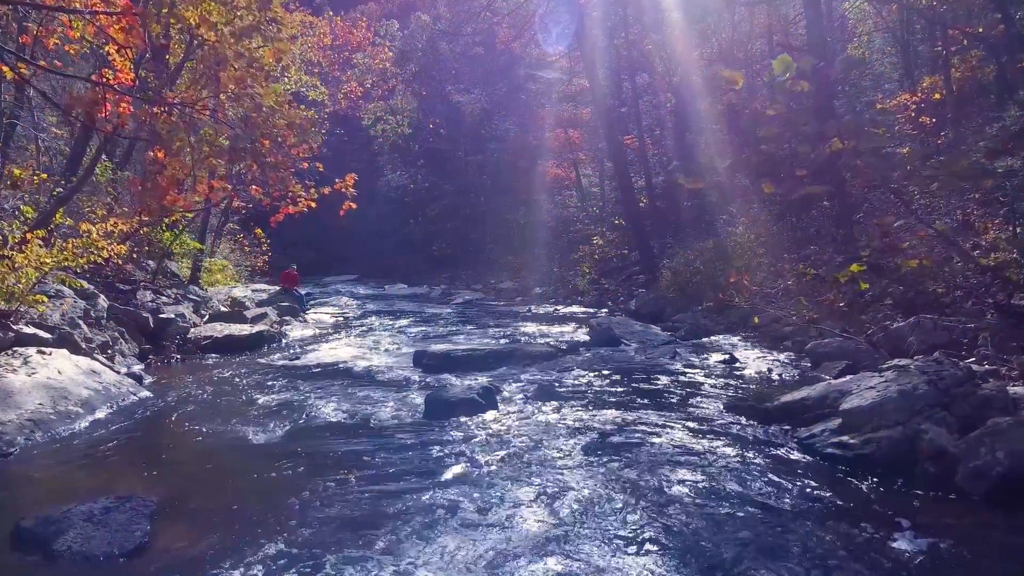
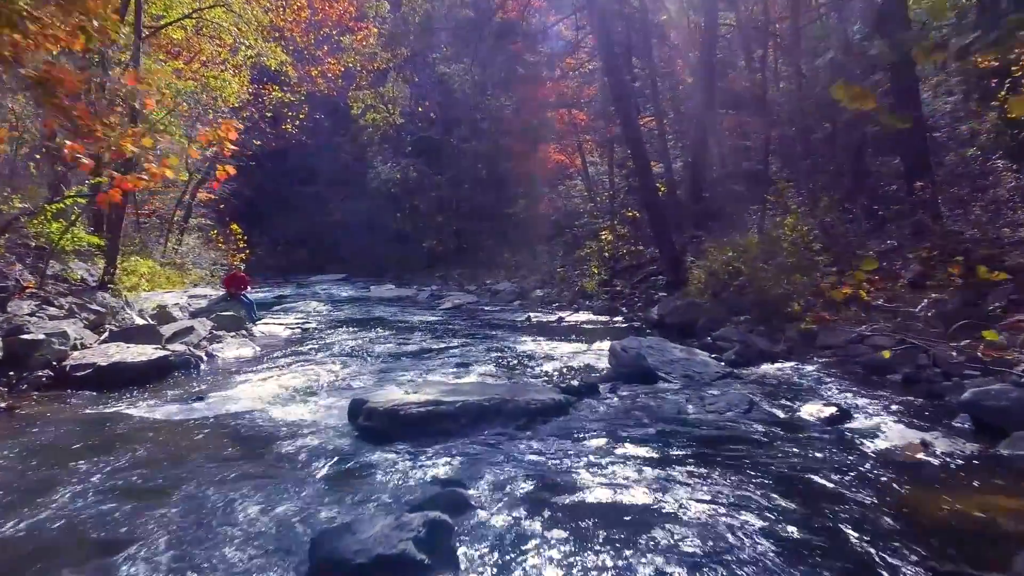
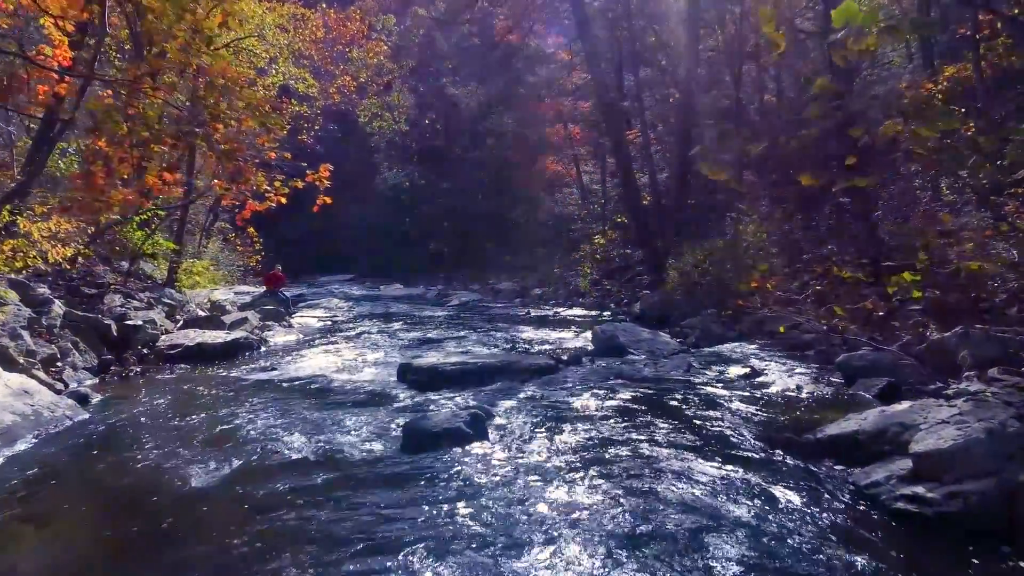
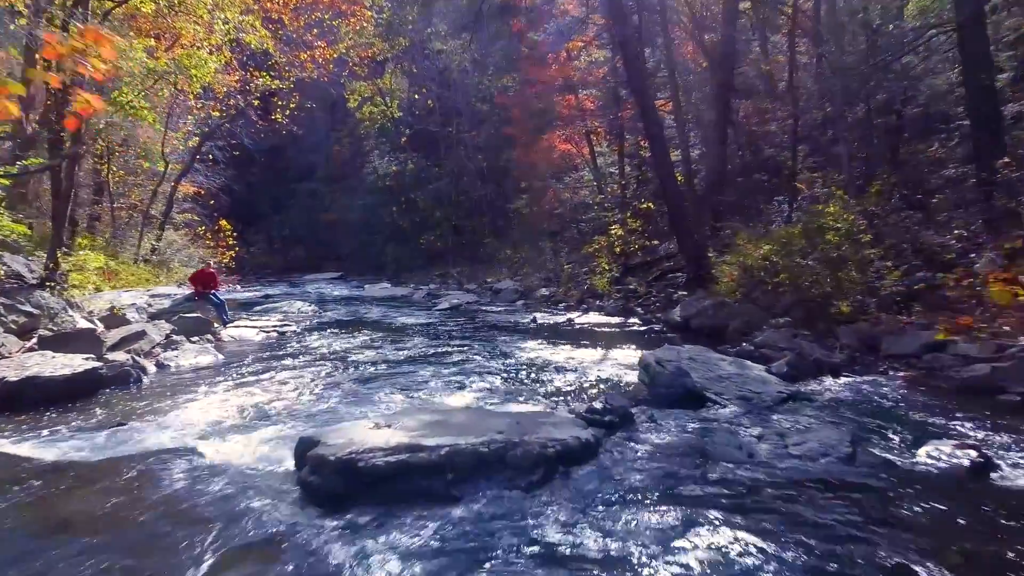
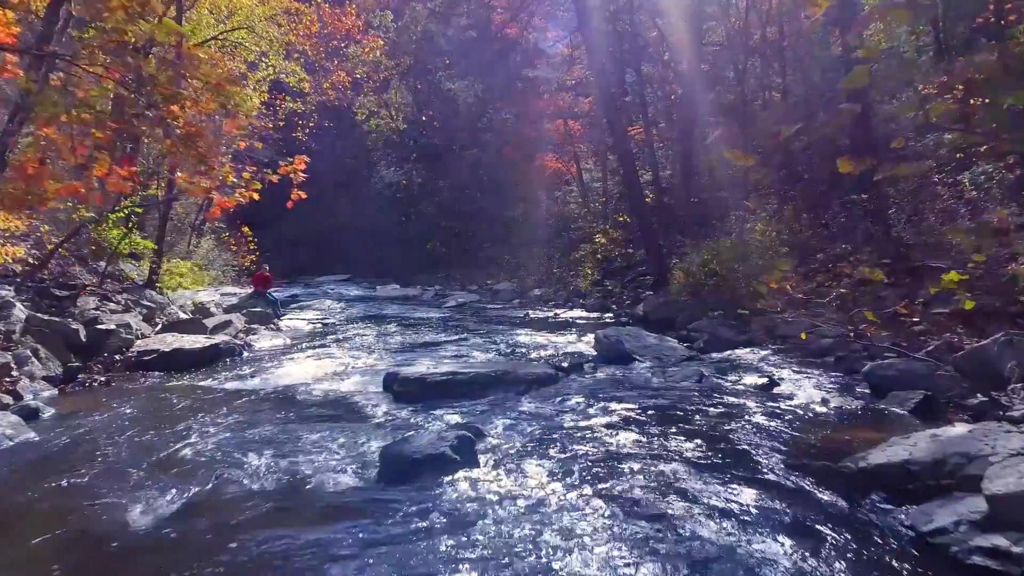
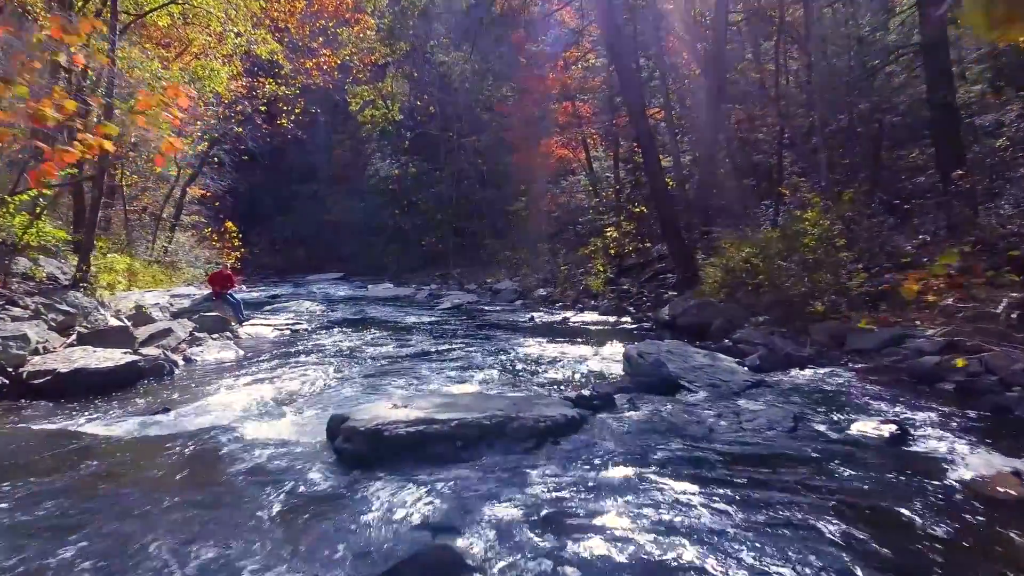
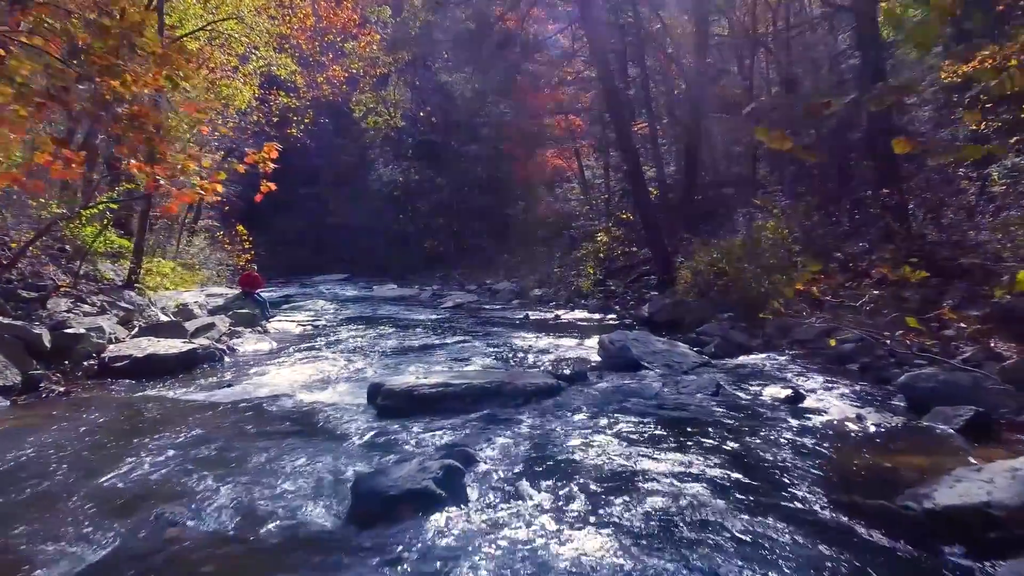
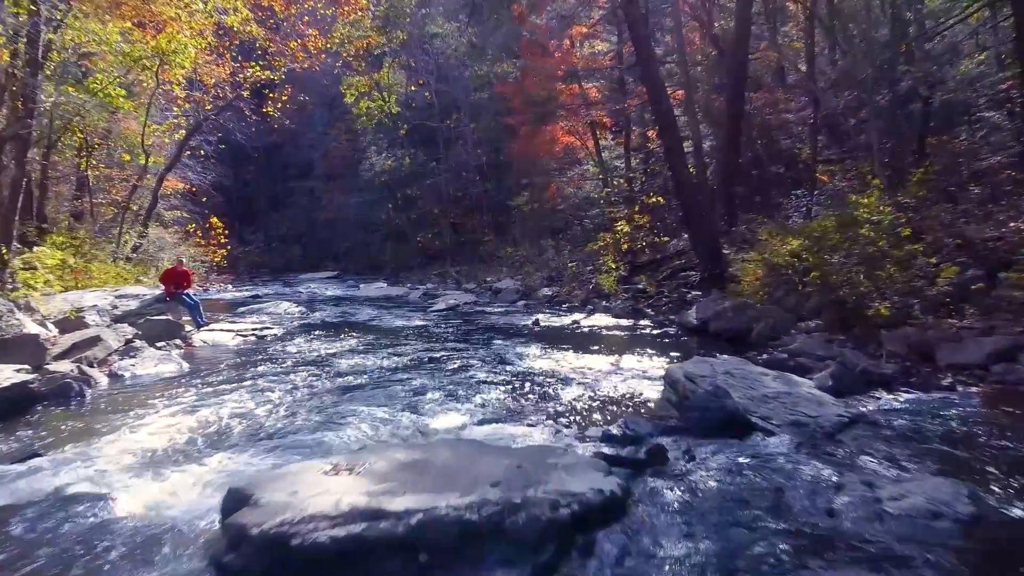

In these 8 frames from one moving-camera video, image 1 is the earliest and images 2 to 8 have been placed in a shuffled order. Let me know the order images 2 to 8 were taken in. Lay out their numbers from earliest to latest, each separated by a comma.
3, 5, 7, 2, 6, 4, 8
